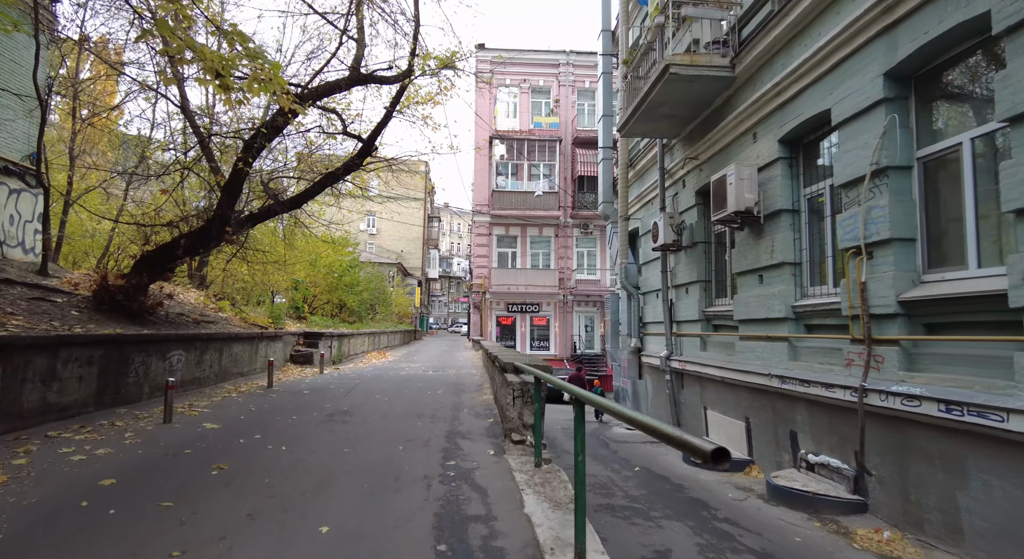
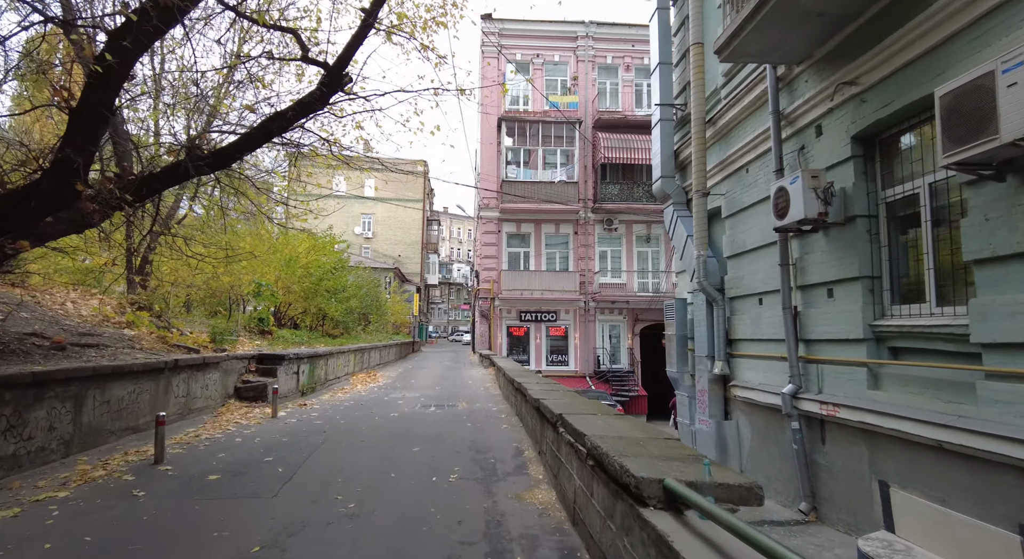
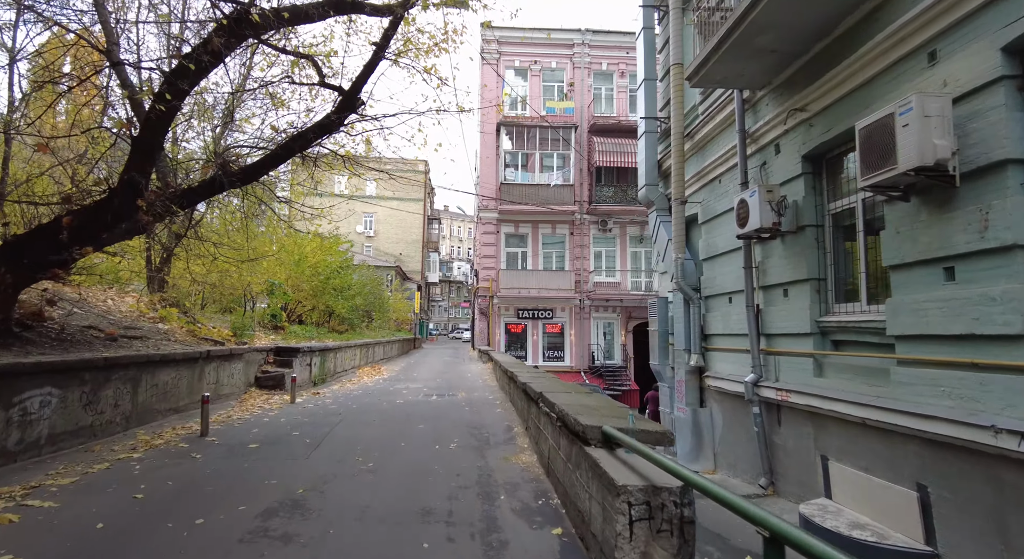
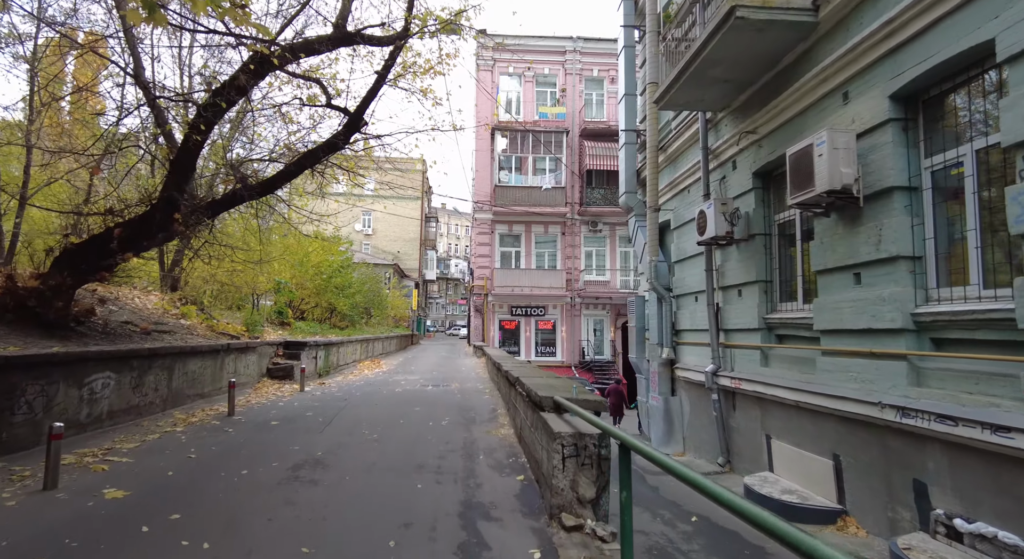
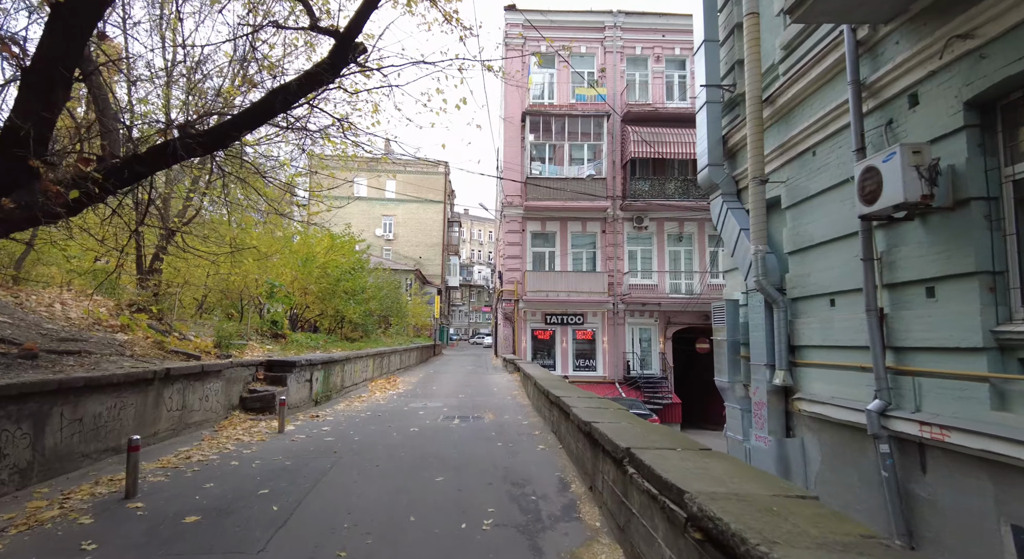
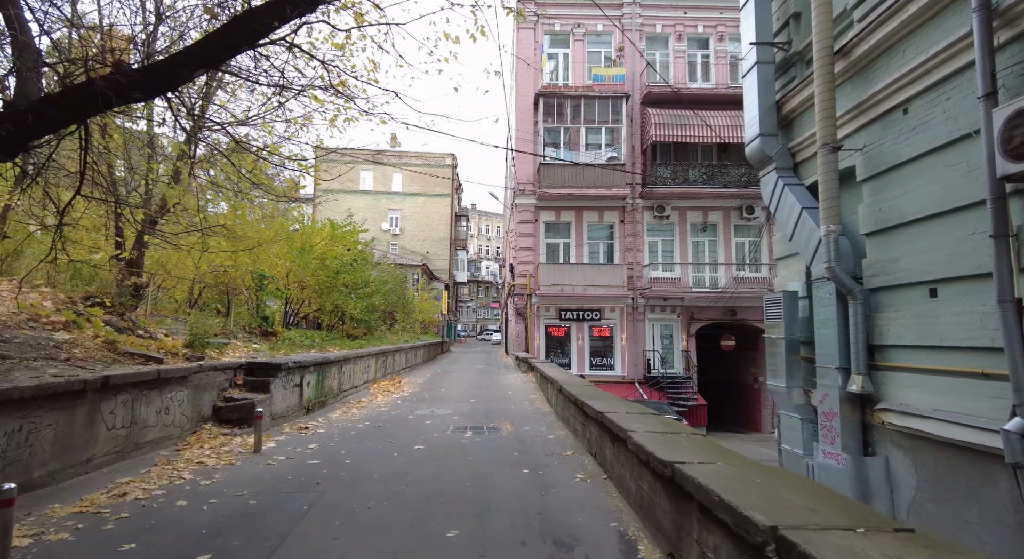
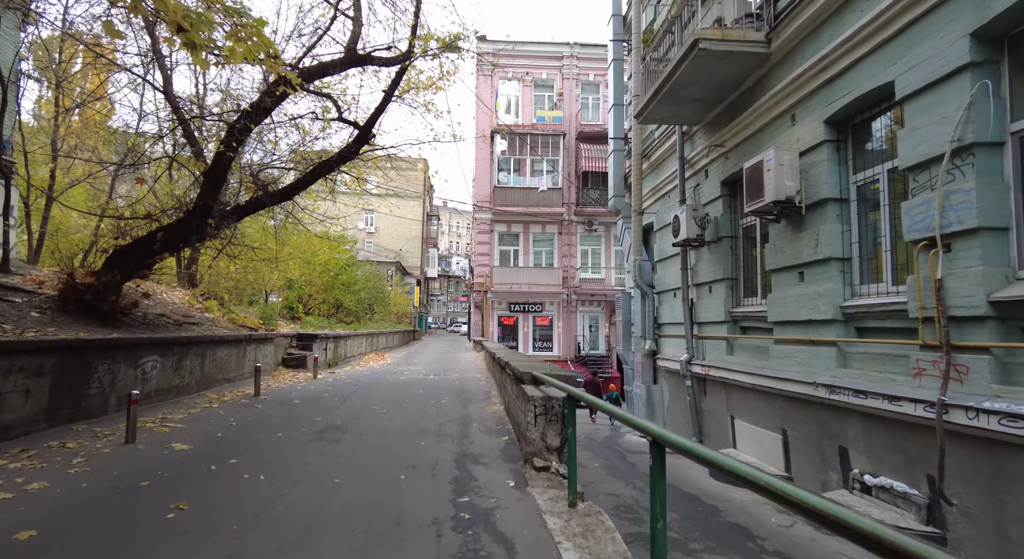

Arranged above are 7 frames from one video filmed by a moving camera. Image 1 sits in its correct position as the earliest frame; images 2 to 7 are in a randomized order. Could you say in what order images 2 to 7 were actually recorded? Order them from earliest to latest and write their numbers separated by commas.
7, 4, 3, 2, 5, 6
